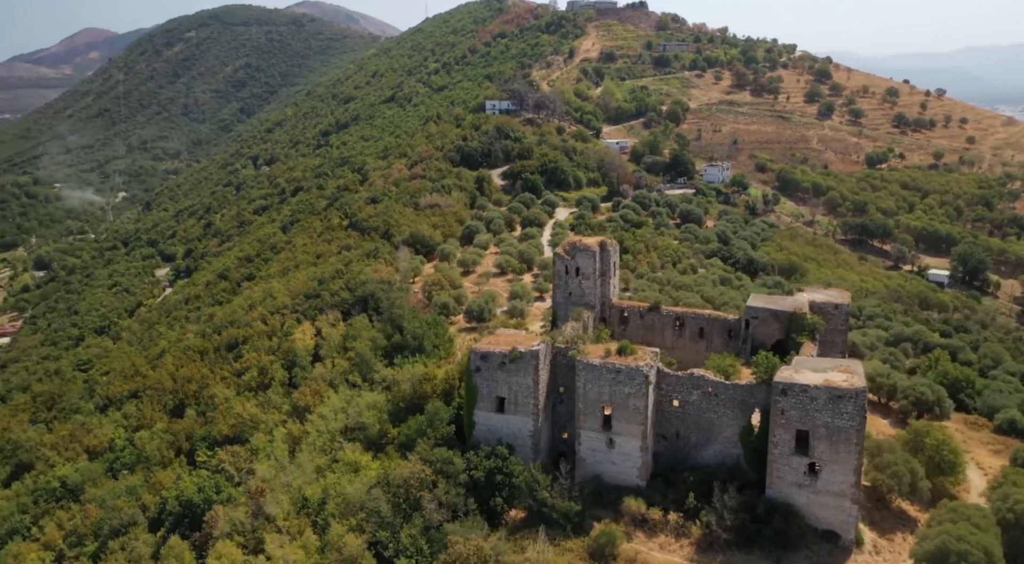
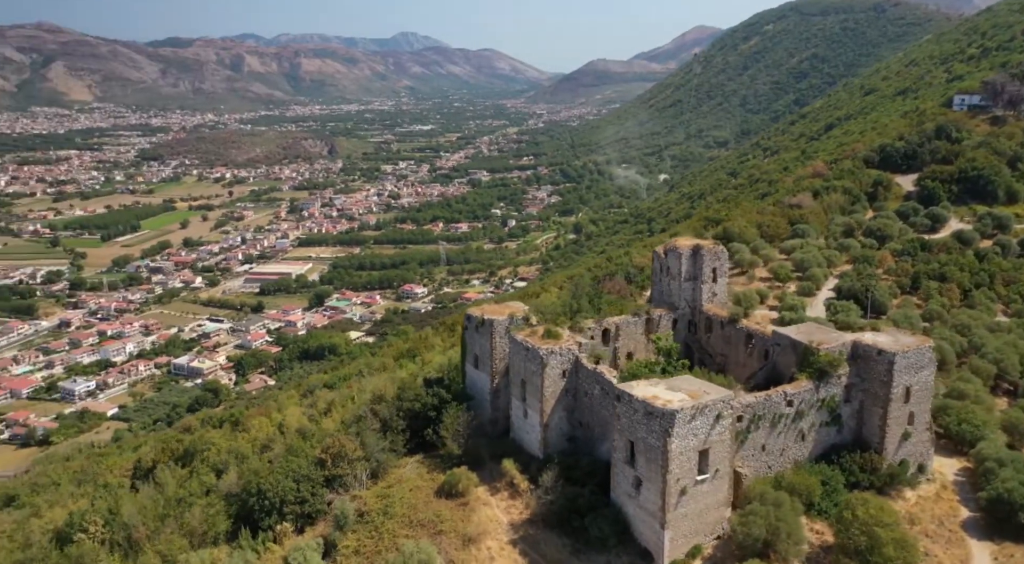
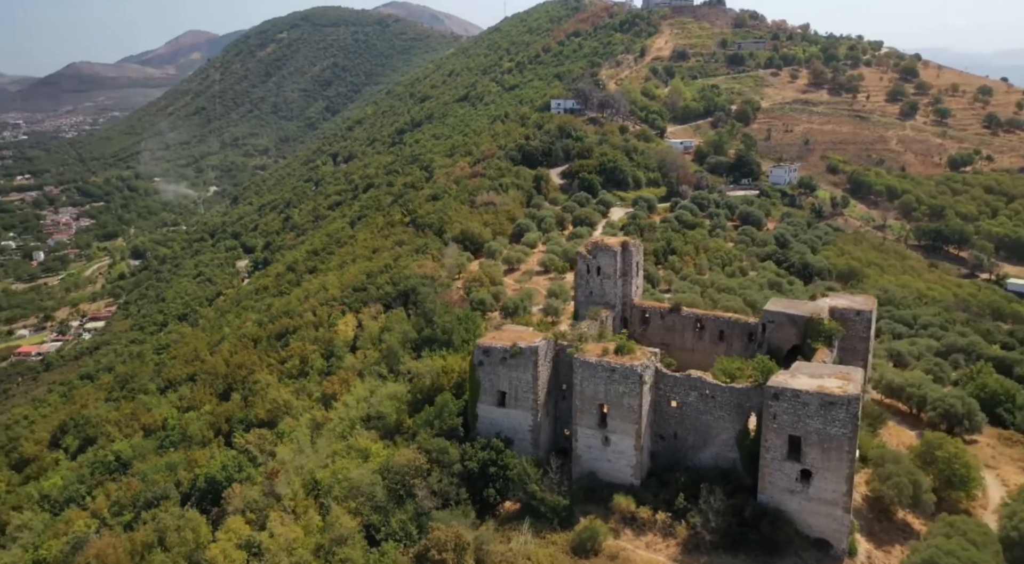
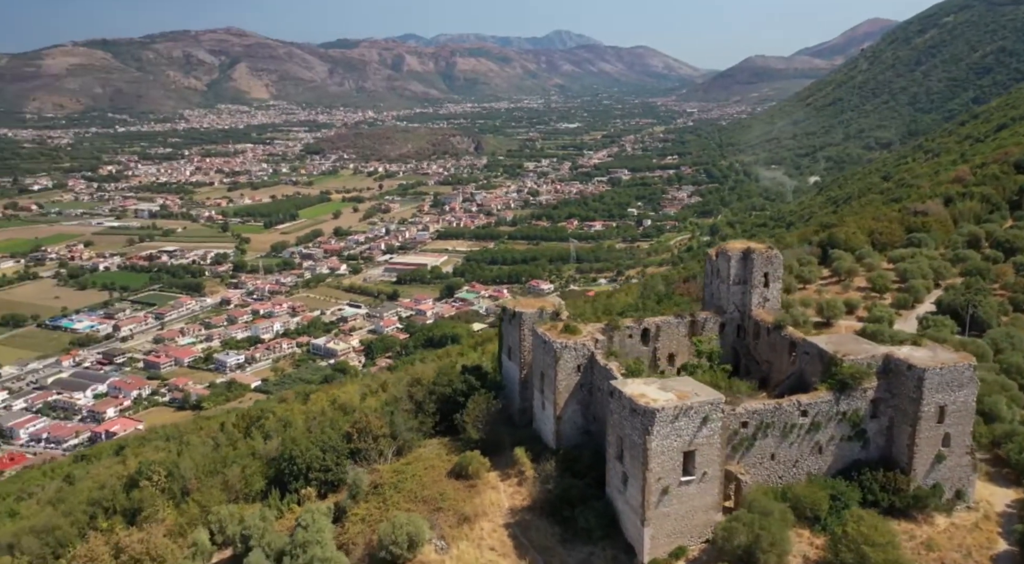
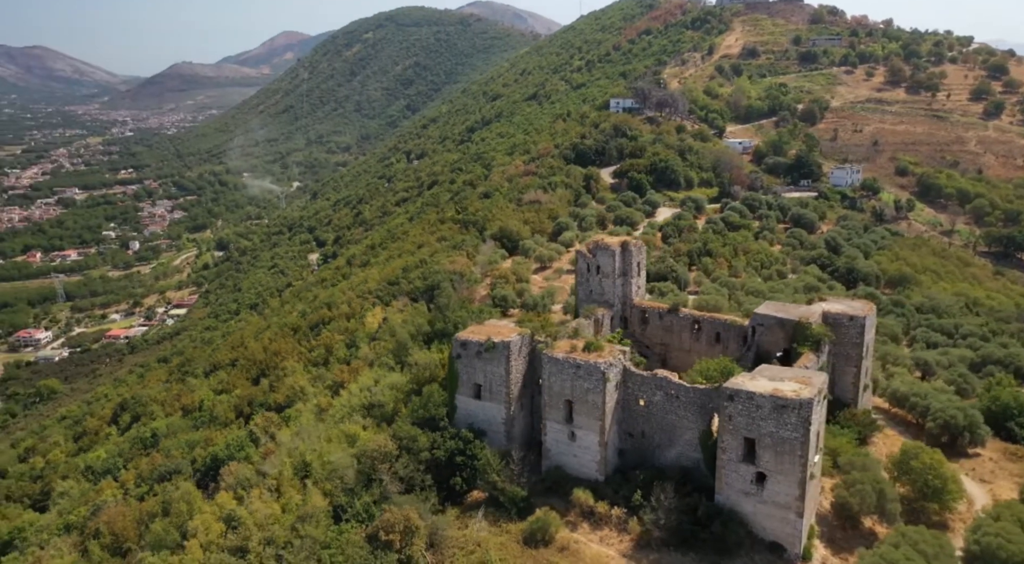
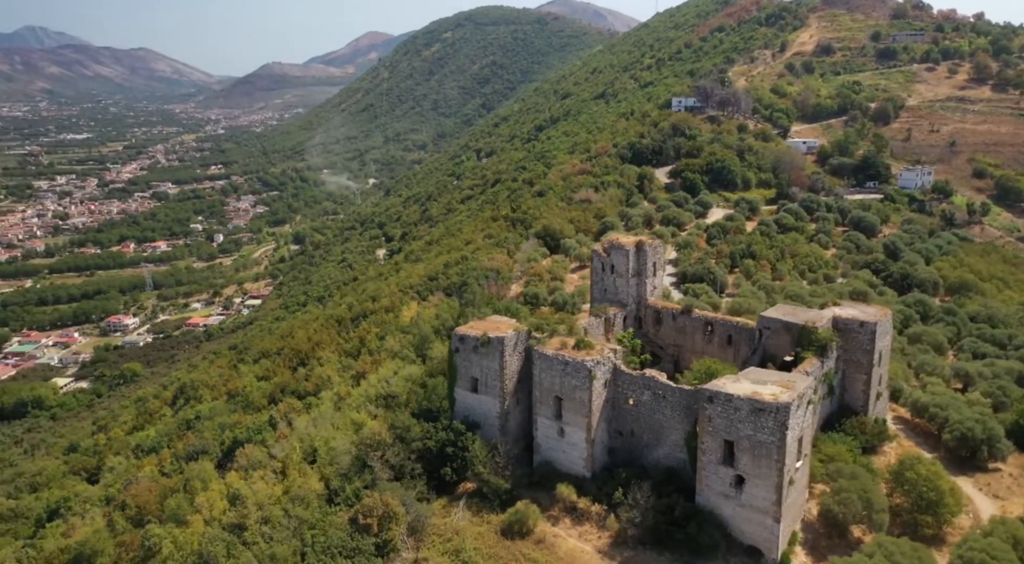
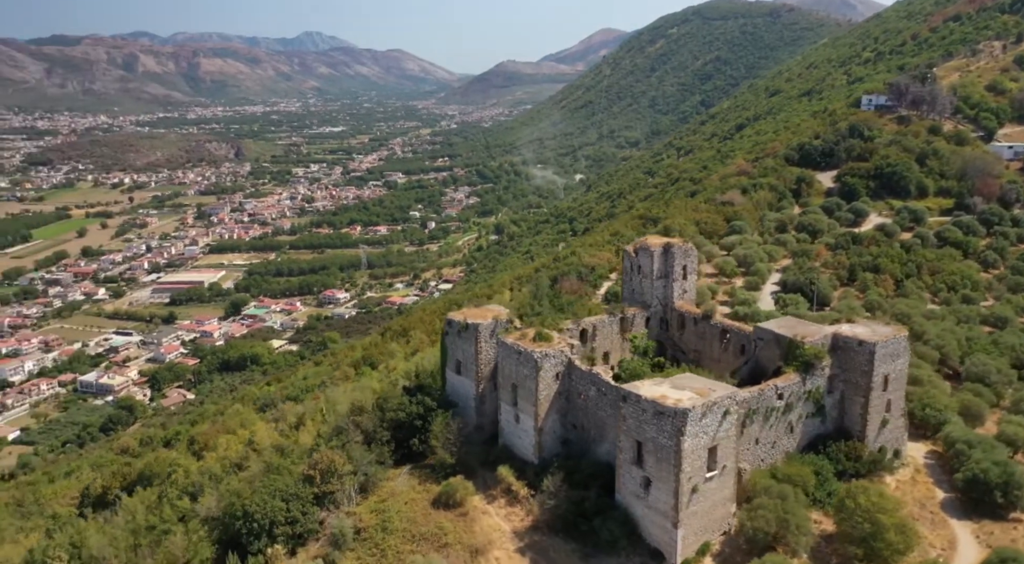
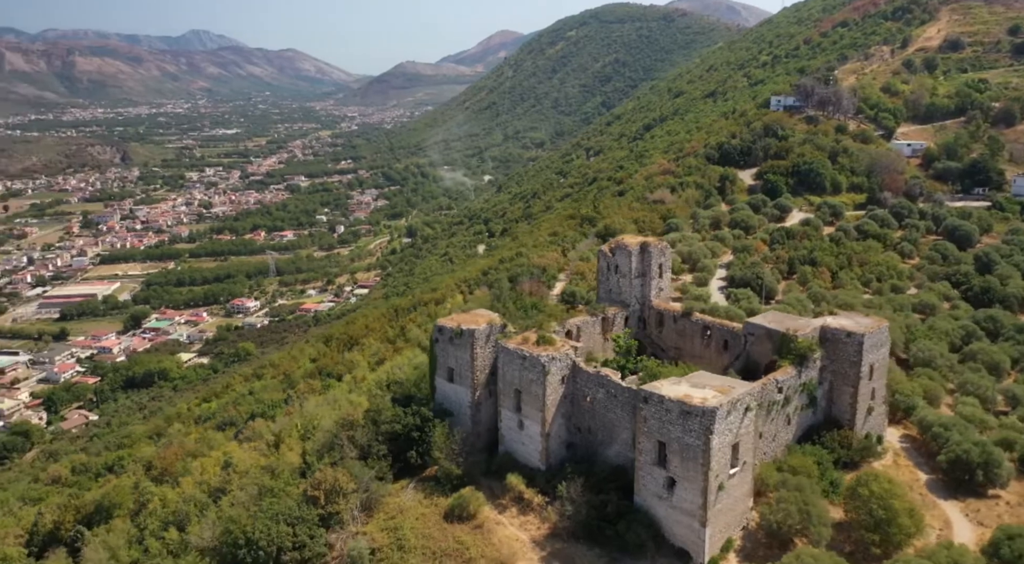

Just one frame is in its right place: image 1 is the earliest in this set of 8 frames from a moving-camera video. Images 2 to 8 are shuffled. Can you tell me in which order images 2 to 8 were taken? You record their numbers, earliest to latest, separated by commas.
3, 5, 6, 8, 7, 2, 4
